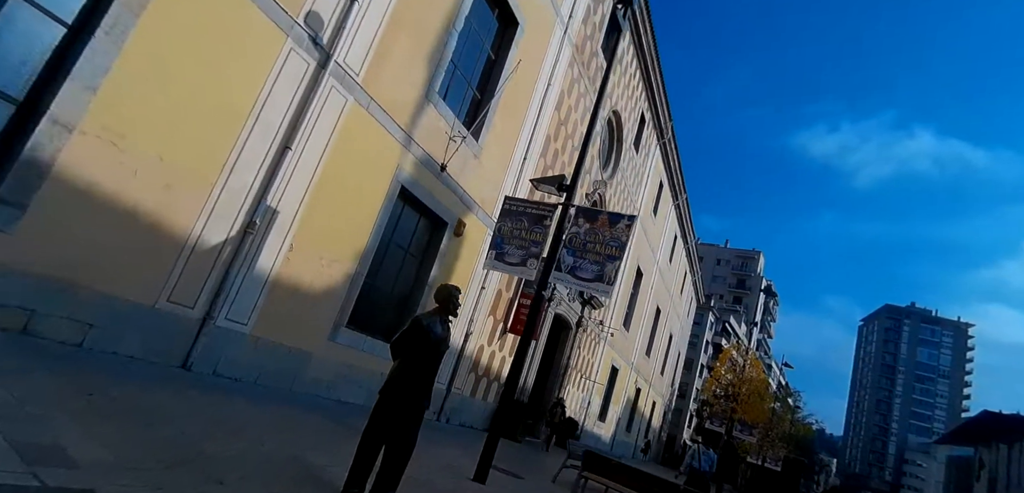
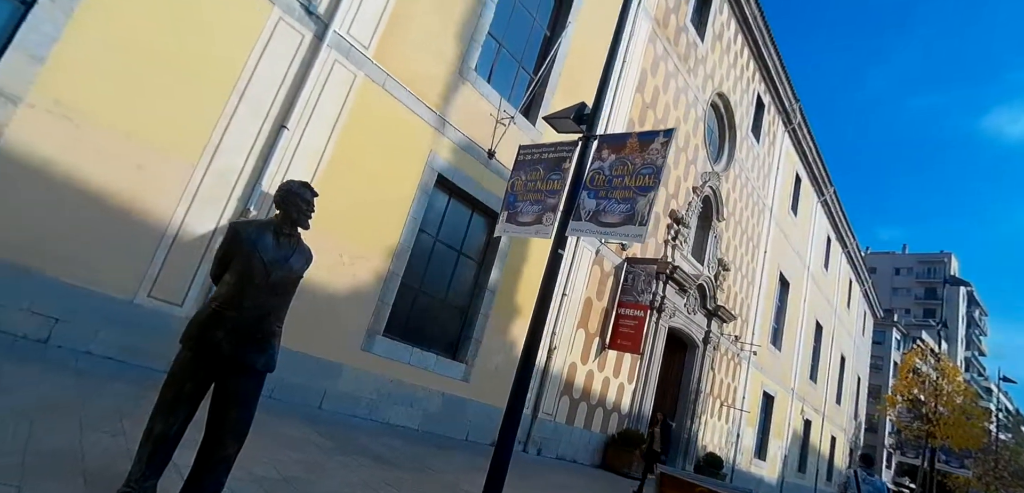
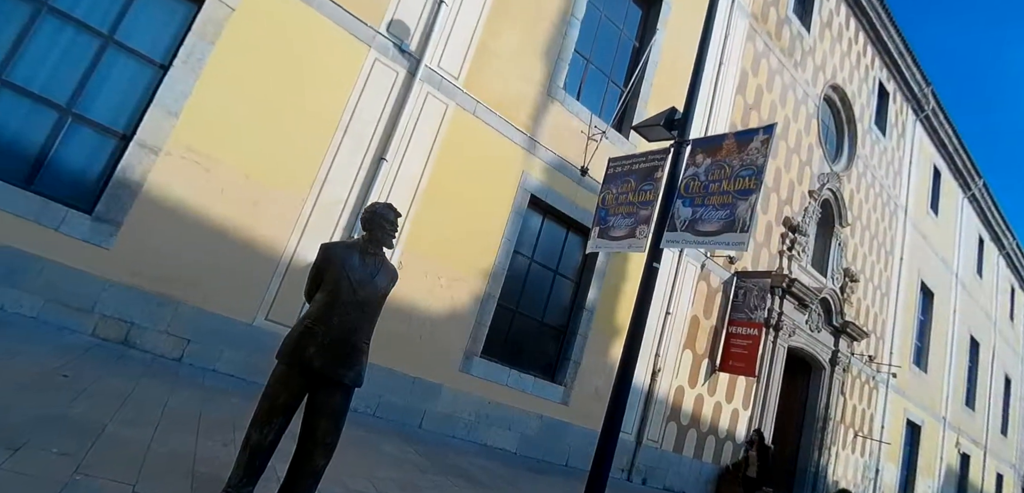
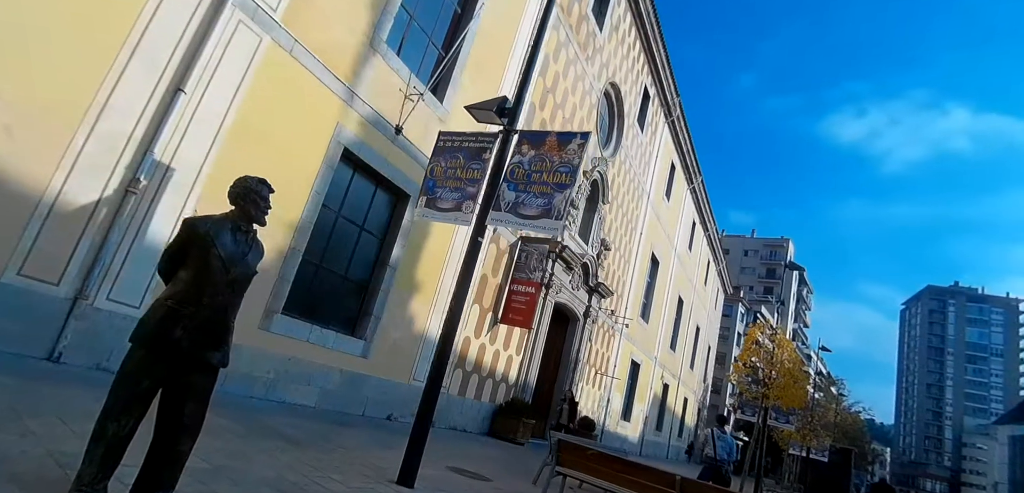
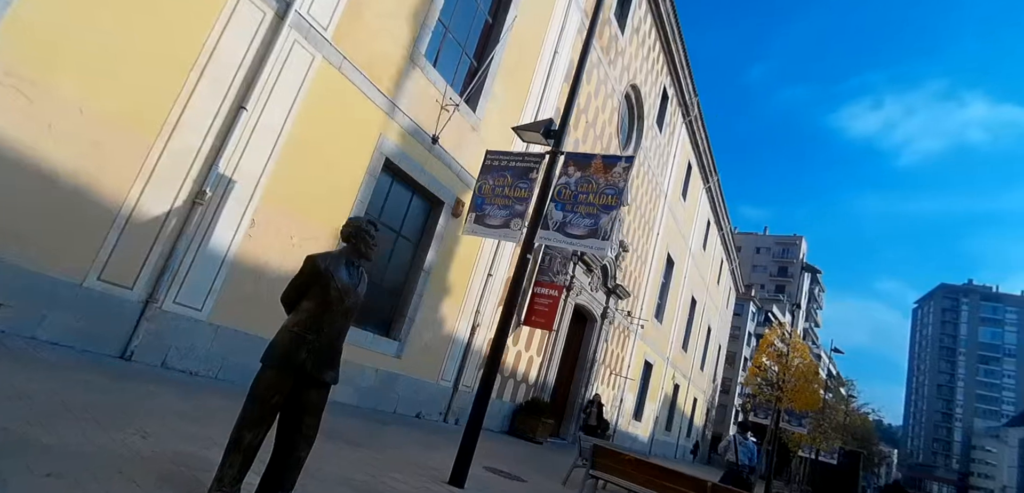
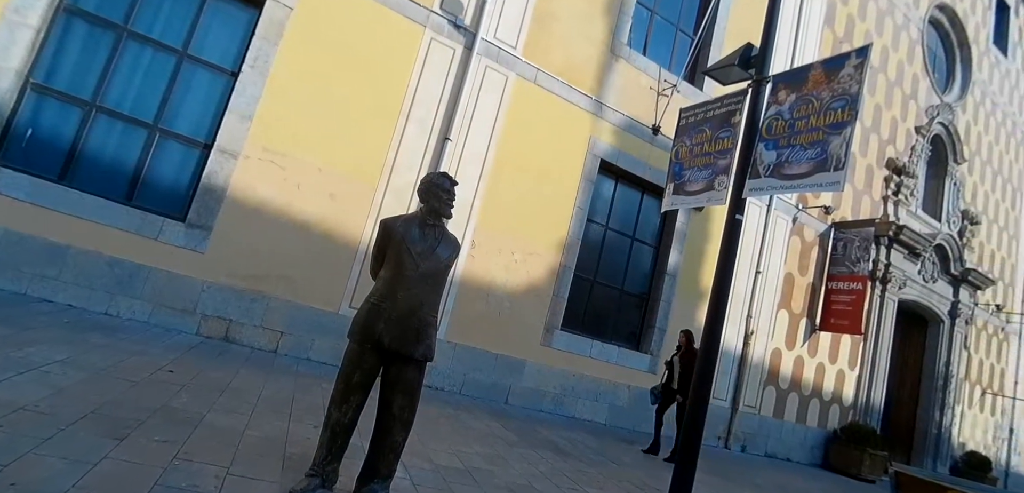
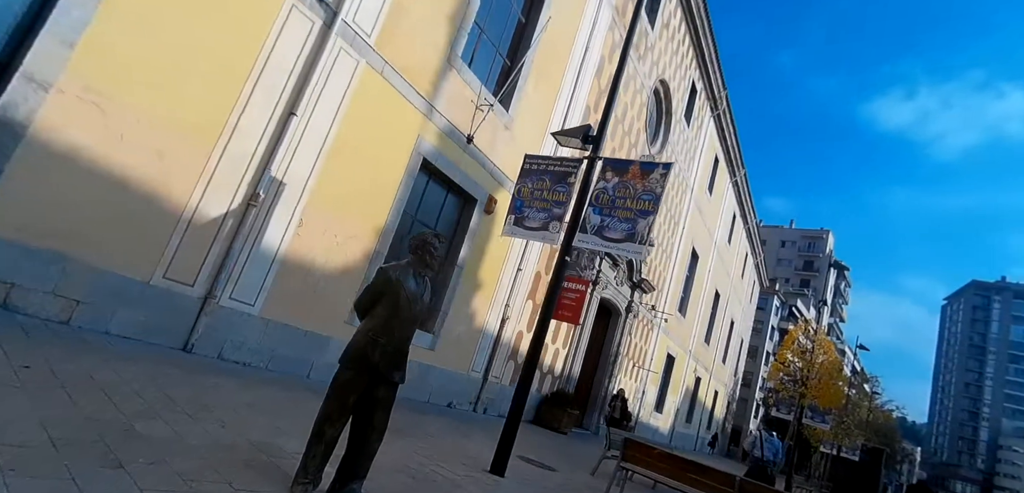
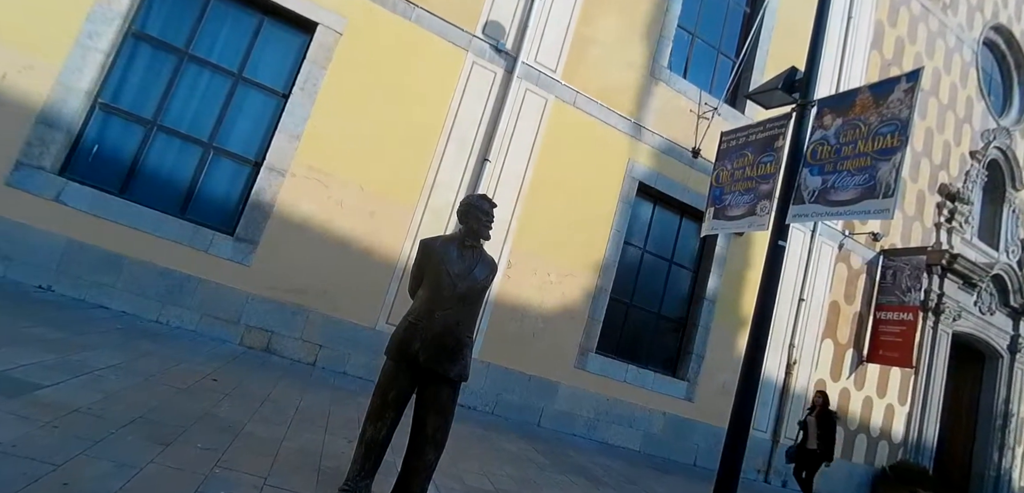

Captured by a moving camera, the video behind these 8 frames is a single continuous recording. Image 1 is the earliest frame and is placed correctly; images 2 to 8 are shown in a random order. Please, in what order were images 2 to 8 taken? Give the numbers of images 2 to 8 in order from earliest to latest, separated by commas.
7, 5, 4, 2, 3, 8, 6
